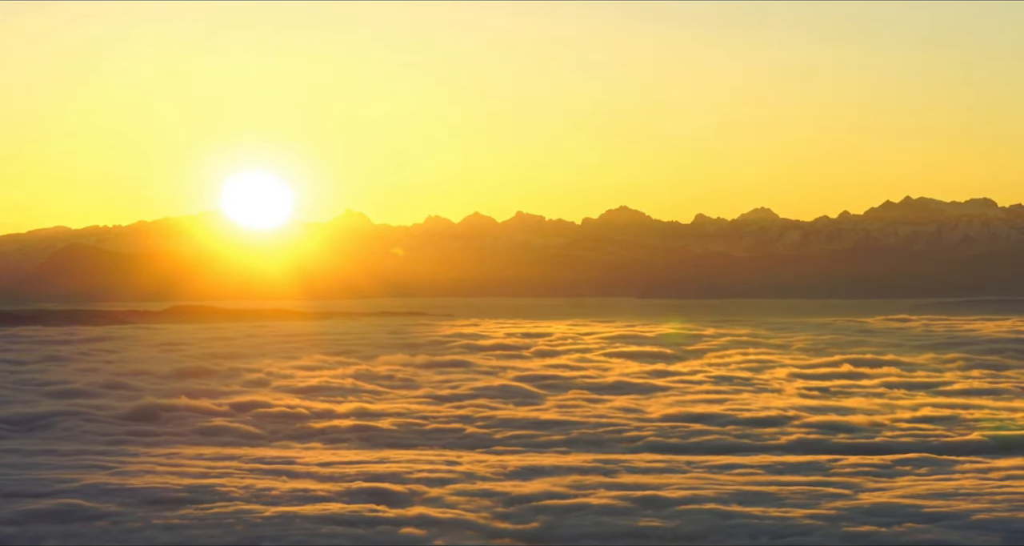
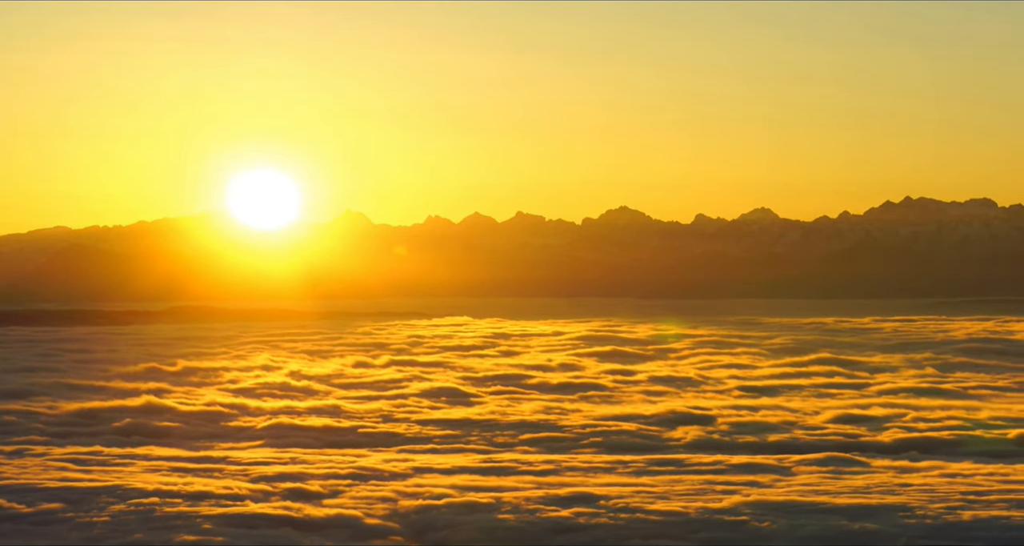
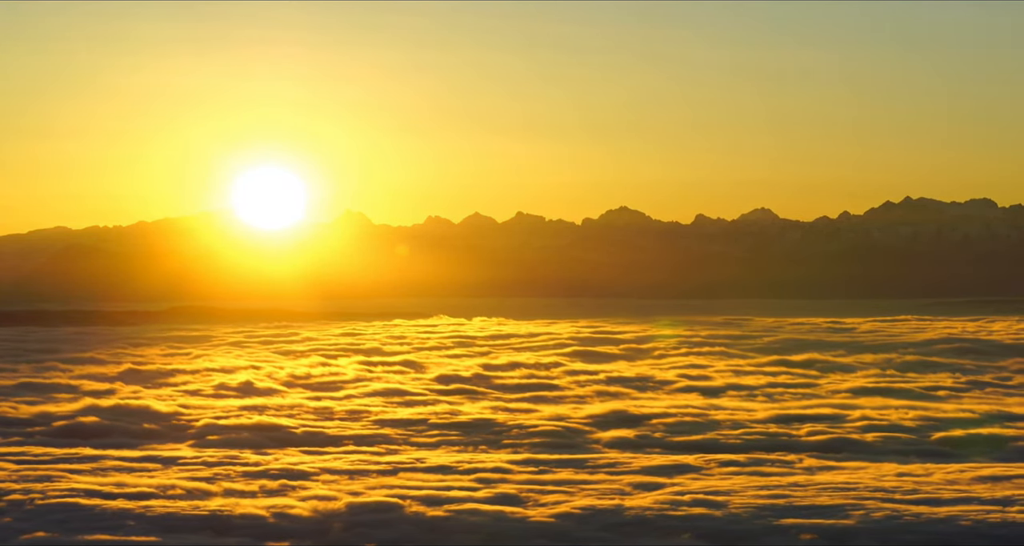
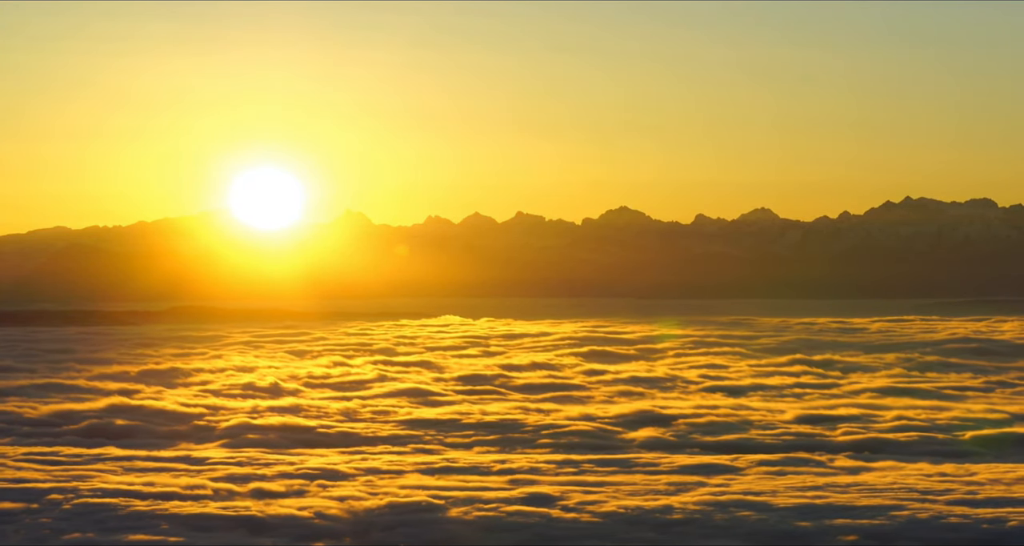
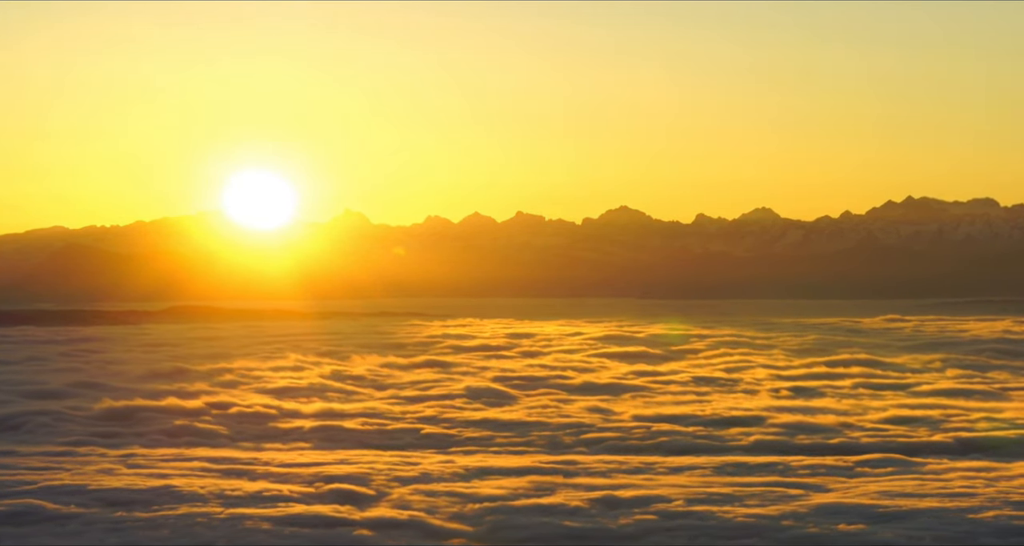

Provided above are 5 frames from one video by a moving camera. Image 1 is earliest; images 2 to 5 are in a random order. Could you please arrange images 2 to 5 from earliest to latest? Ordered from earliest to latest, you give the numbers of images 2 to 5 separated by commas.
5, 2, 4, 3
